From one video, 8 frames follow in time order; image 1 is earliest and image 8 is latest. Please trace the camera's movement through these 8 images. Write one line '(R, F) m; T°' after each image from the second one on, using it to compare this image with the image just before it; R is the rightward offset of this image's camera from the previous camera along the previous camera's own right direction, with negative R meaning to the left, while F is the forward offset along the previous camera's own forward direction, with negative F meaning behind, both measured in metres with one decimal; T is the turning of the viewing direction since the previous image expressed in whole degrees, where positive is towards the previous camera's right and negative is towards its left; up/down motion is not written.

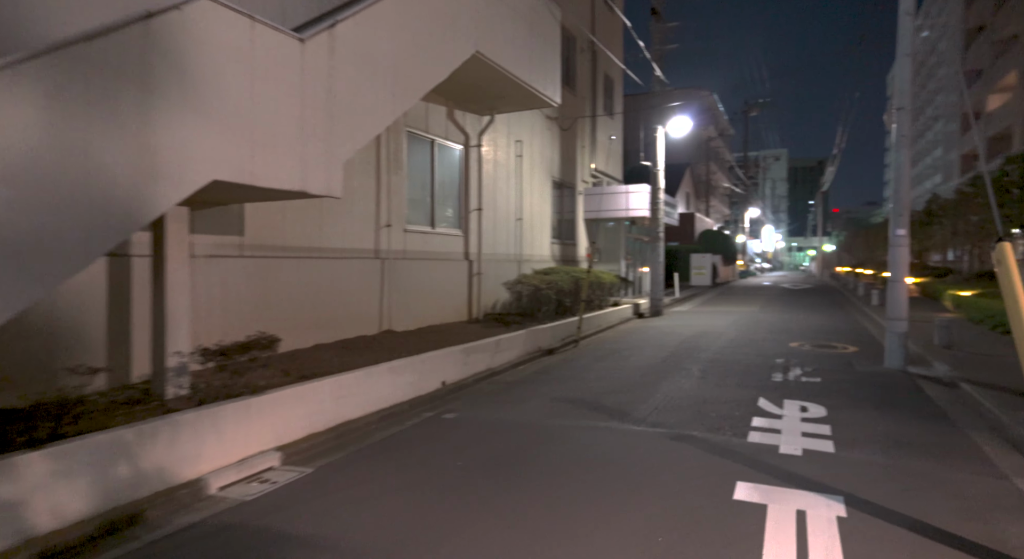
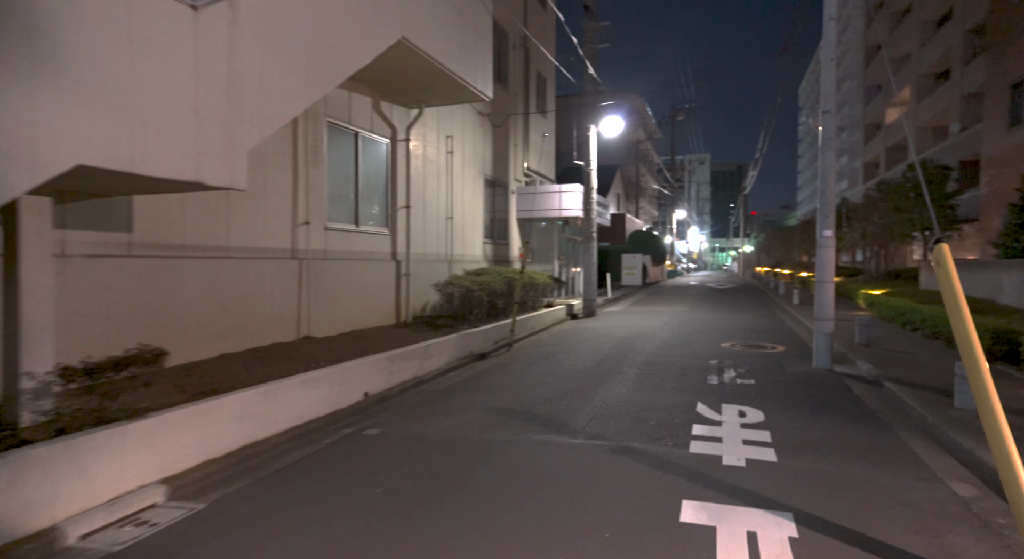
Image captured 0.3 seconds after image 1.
(+0.1, +0.5) m; +7°
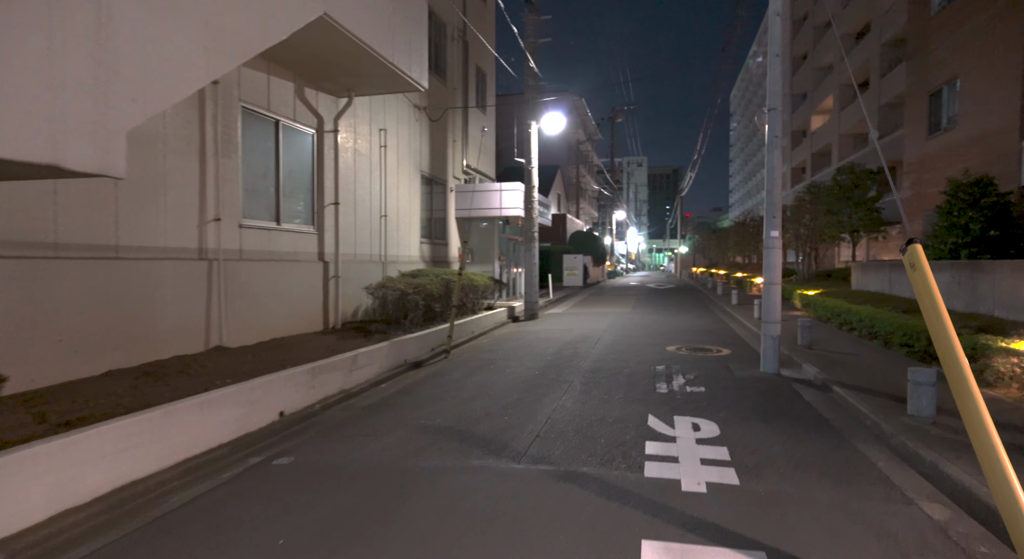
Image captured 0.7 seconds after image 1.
(+0.1, +0.7) m; +7°
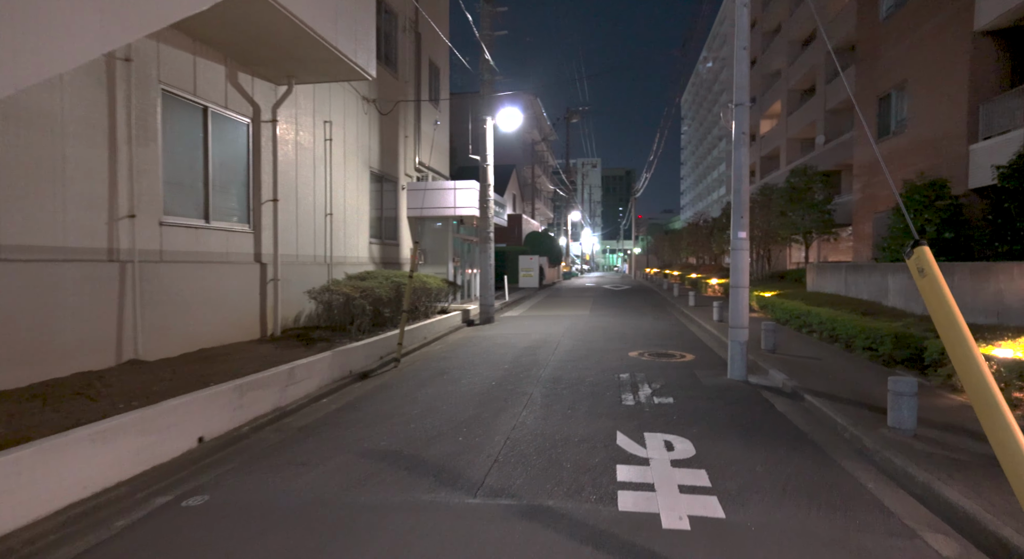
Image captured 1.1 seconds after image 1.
(0.0, +0.6) m; +5°
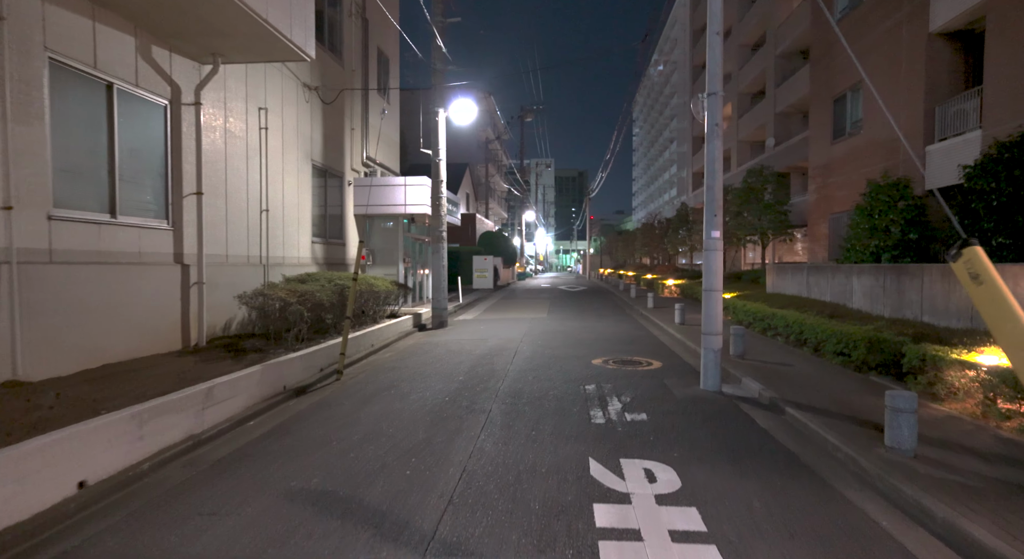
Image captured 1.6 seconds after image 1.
(0.0, +0.8) m; +5°
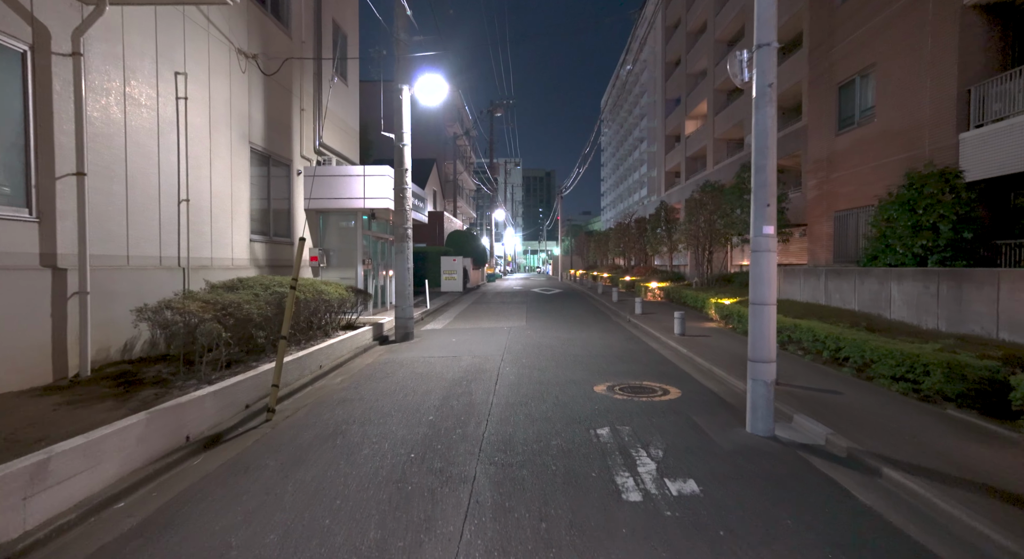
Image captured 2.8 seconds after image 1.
(-0.2, +1.9) m; +4°
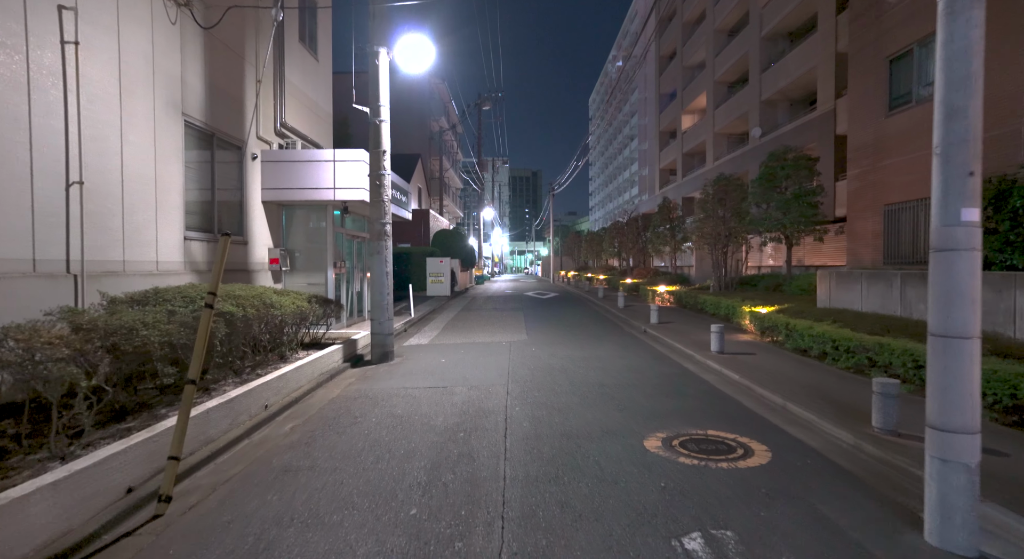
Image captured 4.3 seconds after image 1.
(-0.3, +2.2) m; +2°
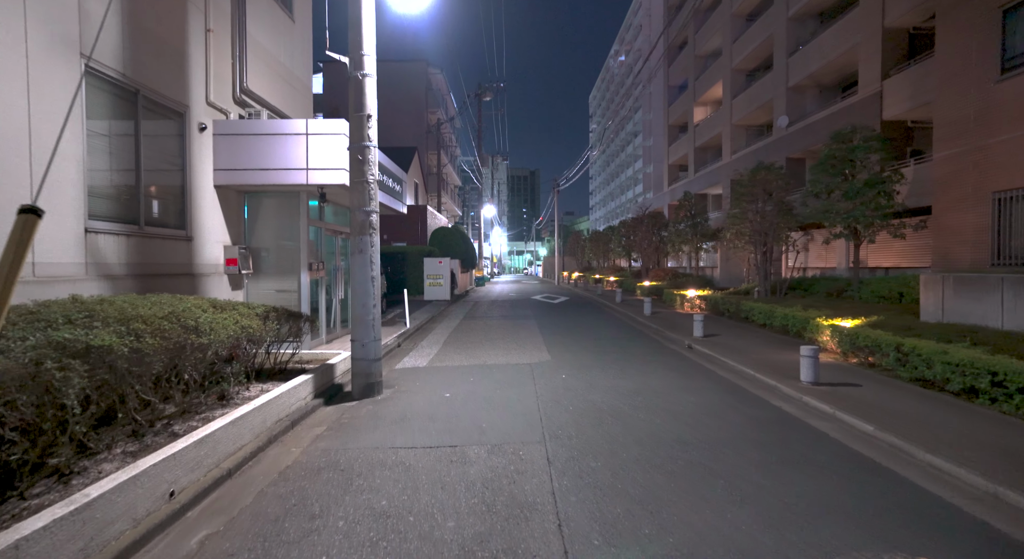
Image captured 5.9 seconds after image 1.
(-0.5, +2.5) m; 0°
